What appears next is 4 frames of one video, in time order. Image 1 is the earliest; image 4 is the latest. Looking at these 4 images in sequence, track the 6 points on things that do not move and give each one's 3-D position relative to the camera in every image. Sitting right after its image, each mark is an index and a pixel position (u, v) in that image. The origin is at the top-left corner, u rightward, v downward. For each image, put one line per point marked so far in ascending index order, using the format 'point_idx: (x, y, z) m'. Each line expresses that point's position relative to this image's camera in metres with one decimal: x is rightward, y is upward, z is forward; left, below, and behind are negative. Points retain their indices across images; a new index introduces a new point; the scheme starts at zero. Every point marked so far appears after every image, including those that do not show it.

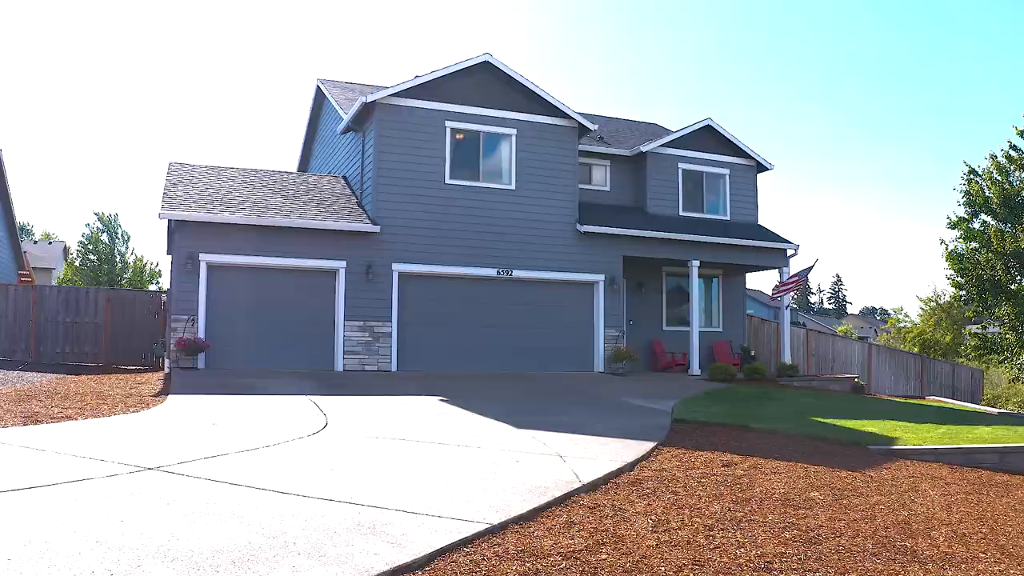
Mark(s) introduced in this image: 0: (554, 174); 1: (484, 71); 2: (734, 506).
0: (+0.8, +2.1, +15.3) m
1: (-0.5, +3.9, +15.0) m
2: (+1.3, -1.3, +4.9) m
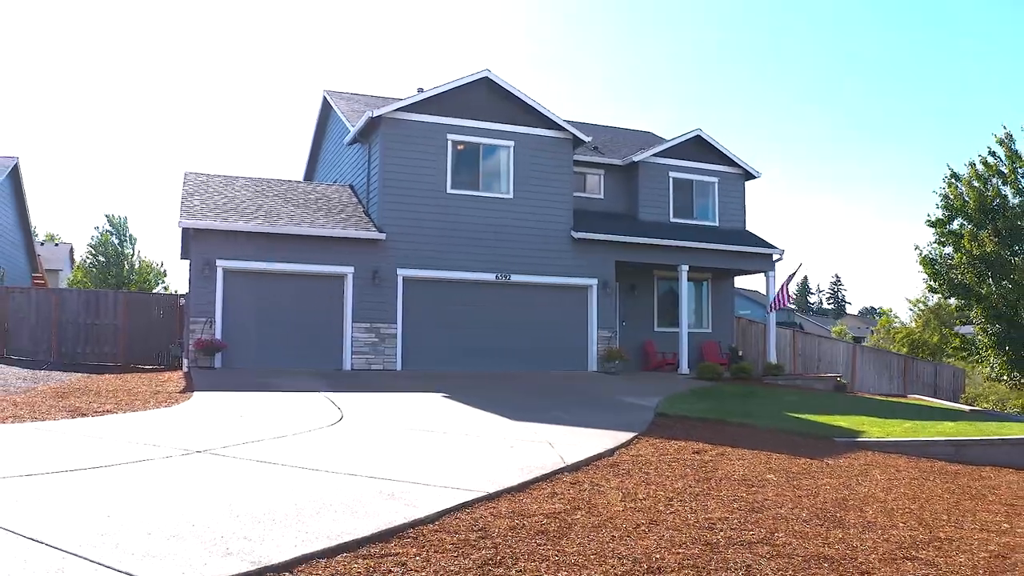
0: (+0.8, +2.1, +16.1) m
1: (-0.5, +3.9, +15.9) m
2: (+1.3, -1.4, +5.8) m
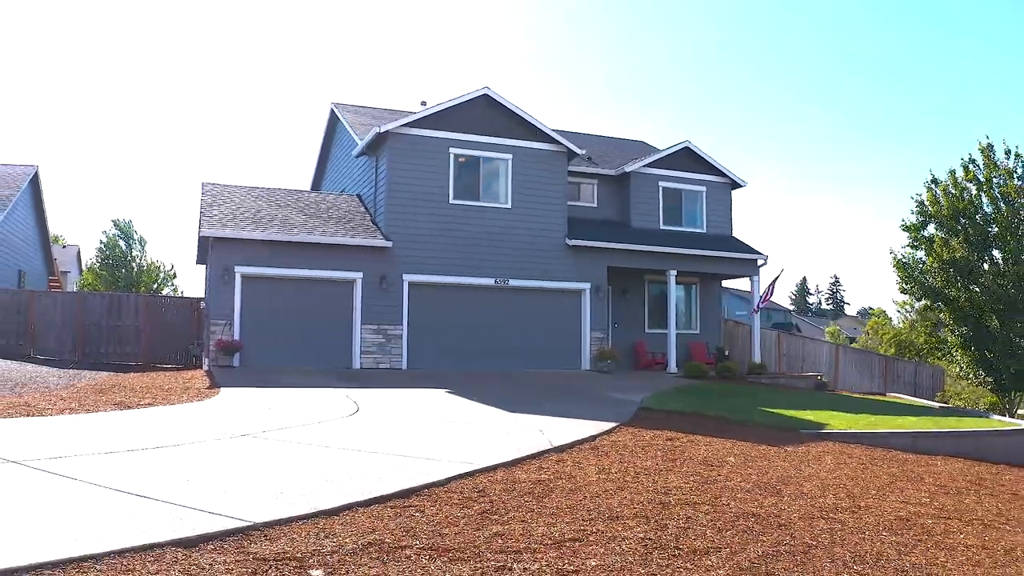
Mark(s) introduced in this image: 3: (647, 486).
0: (+0.7, +2.0, +17.2) m
1: (-0.6, +3.8, +16.9) m
2: (+1.2, -1.4, +6.8) m
3: (+0.9, -1.4, +5.6) m
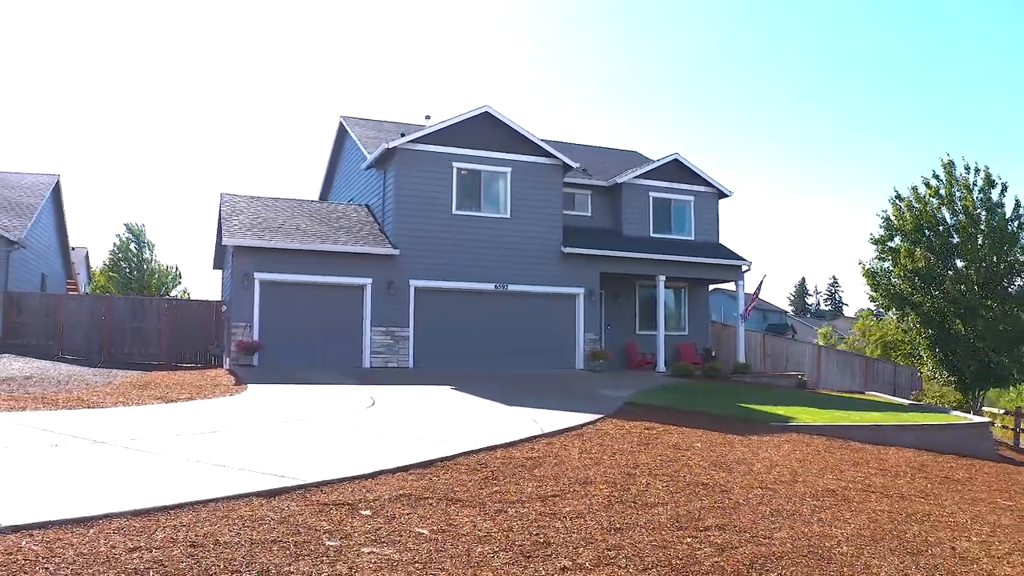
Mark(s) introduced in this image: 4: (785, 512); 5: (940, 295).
0: (+0.7, +1.9, +18.4) m
1: (-0.6, +3.7, +18.2) m
2: (+1.2, -1.6, +8.1) m
3: (+0.9, -1.5, +6.9) m
4: (+1.9, -1.5, +5.6) m
5: (+10.2, -0.2, +19.5) m
